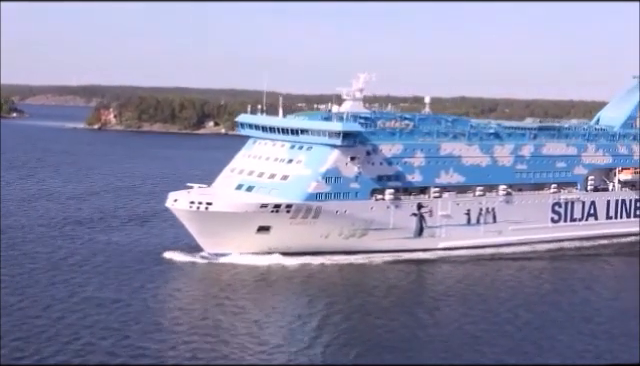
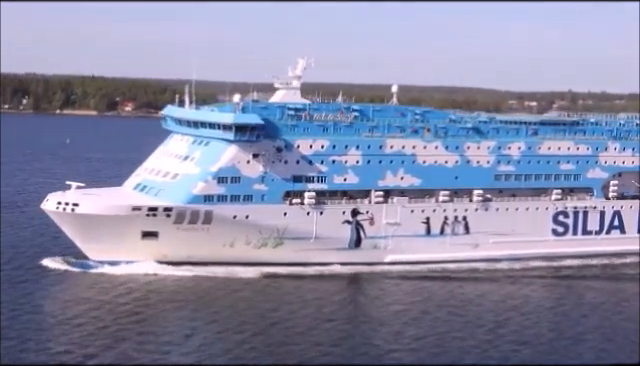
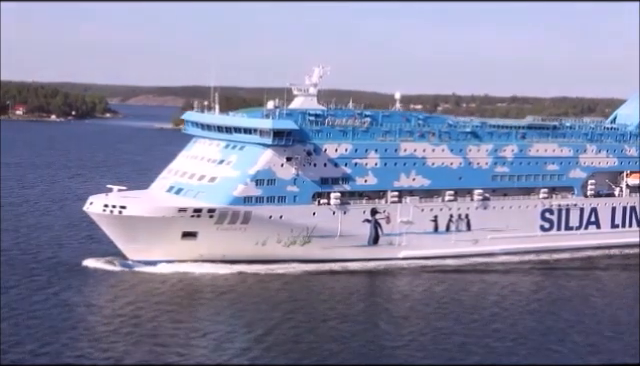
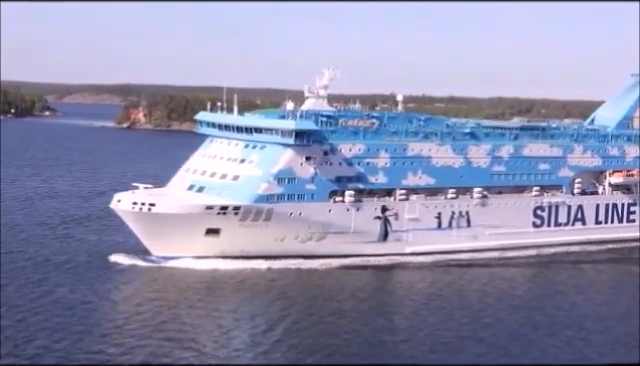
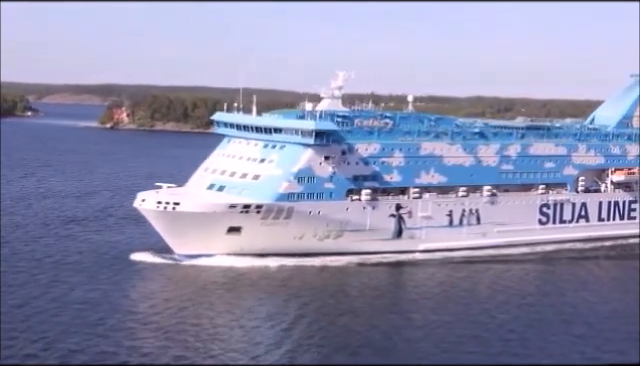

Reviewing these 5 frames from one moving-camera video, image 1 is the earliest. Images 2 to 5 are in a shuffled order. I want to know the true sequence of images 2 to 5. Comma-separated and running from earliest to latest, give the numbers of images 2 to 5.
5, 4, 3, 2
